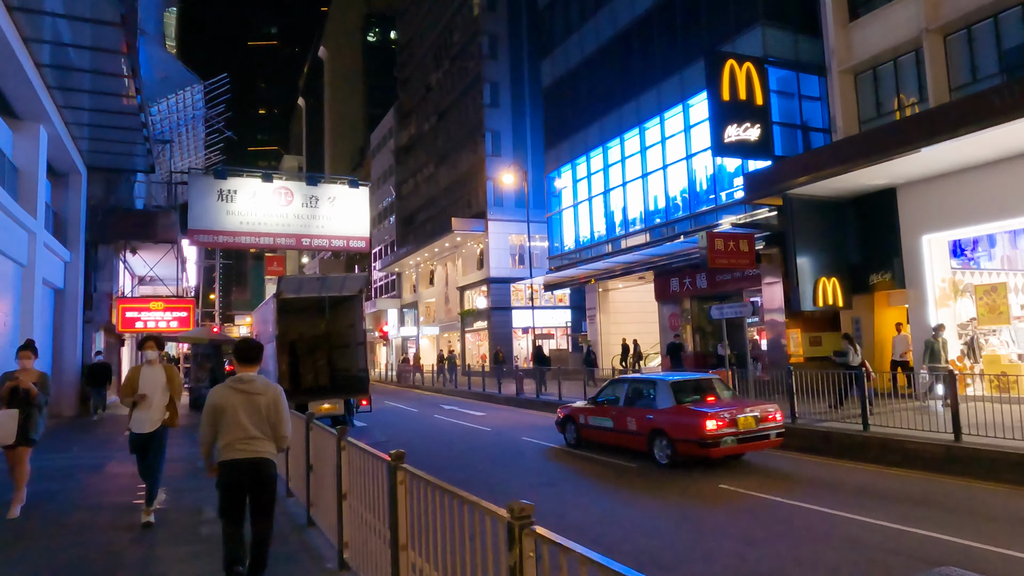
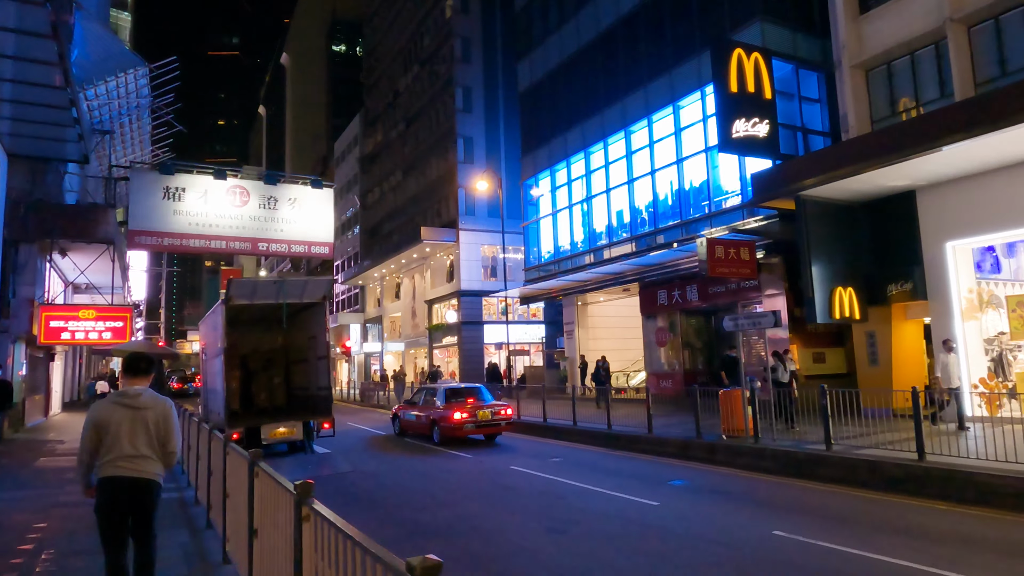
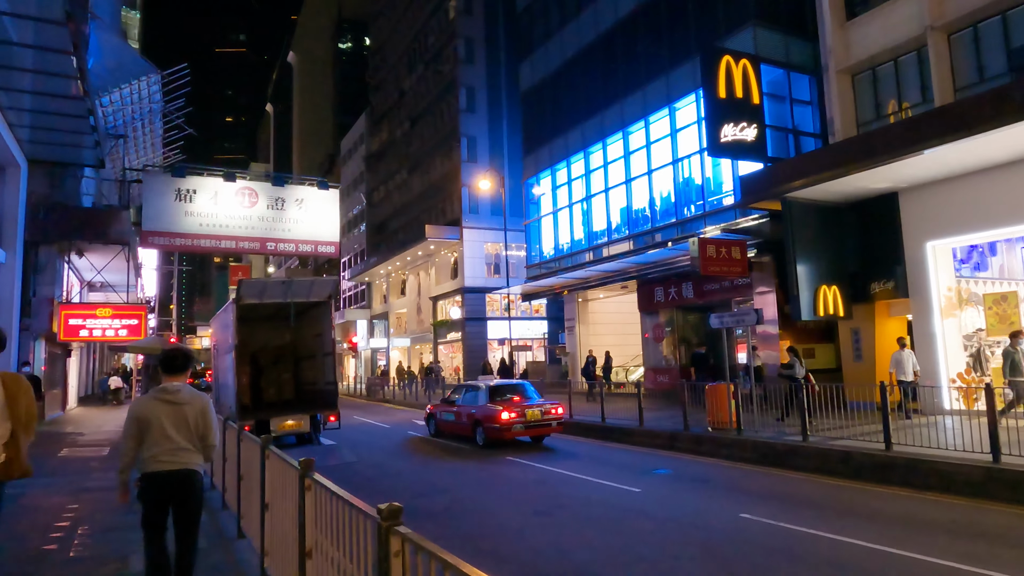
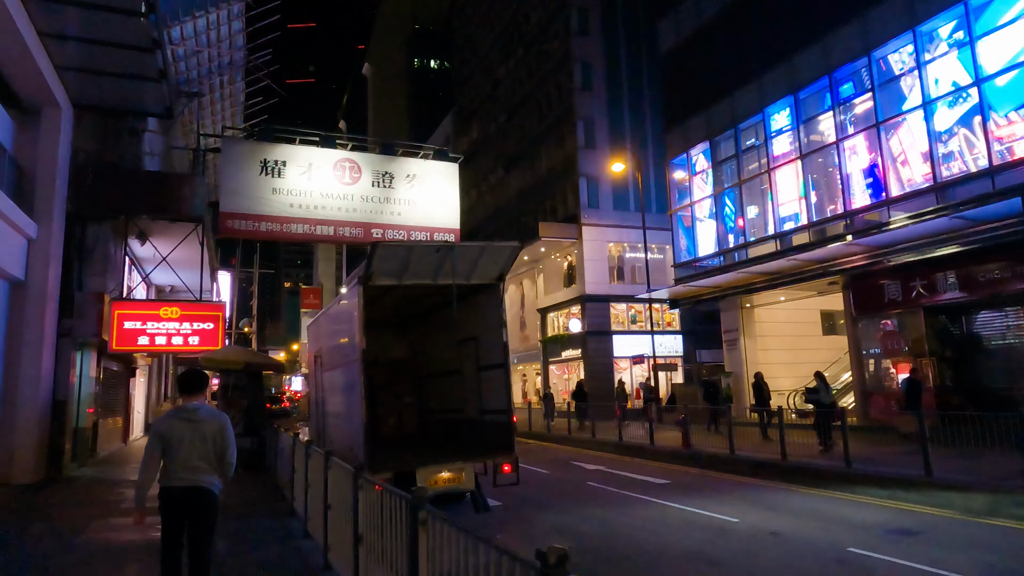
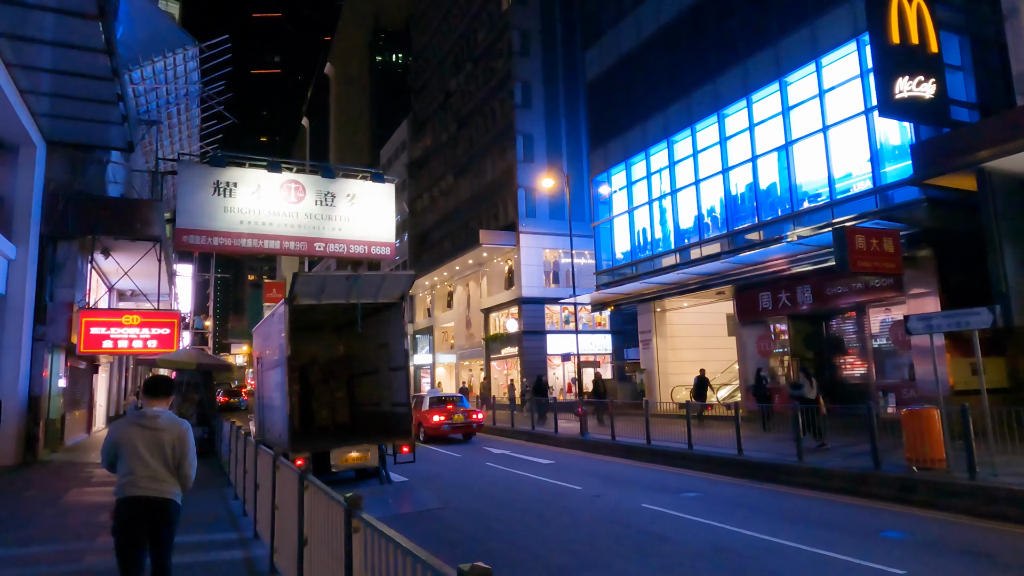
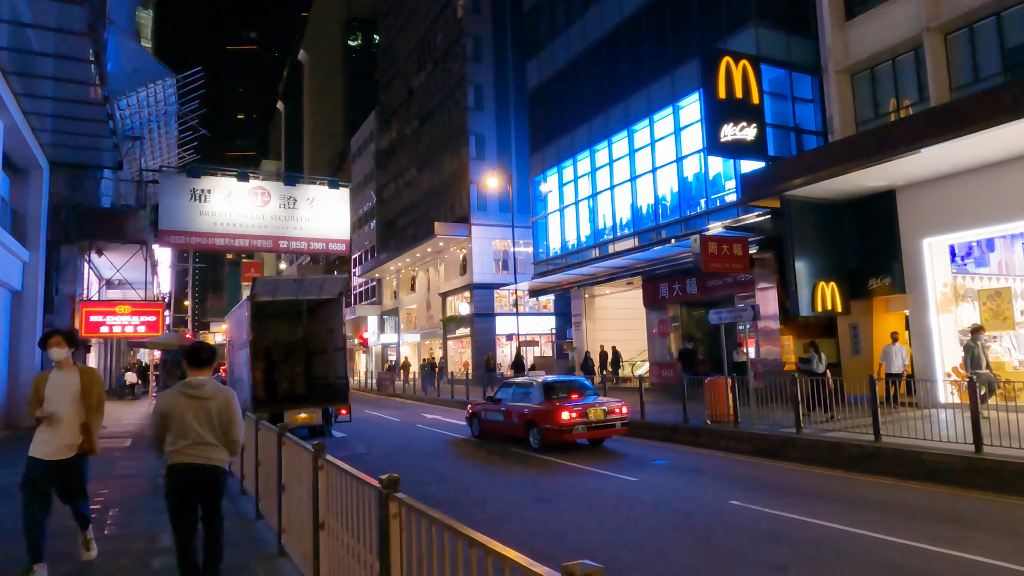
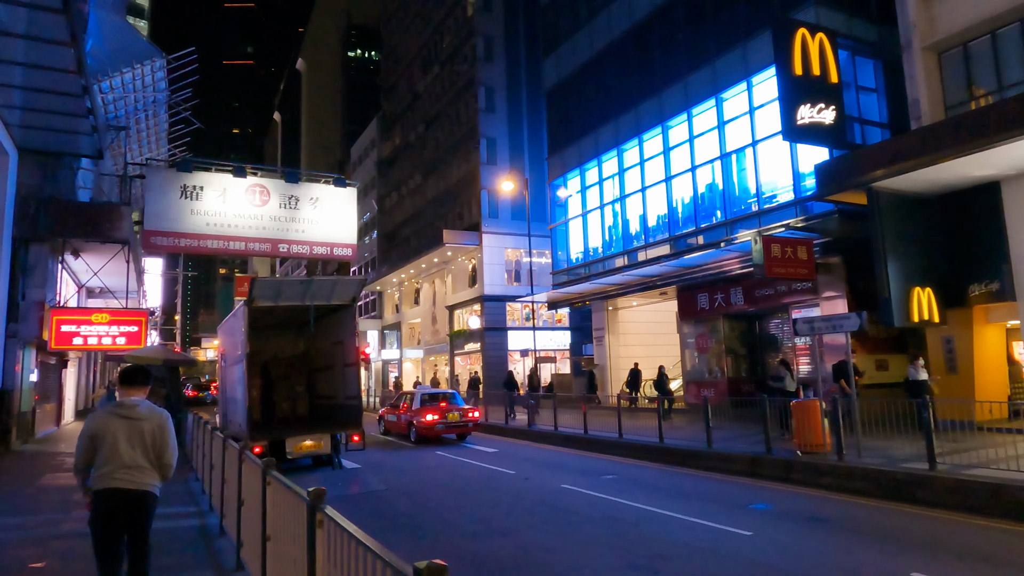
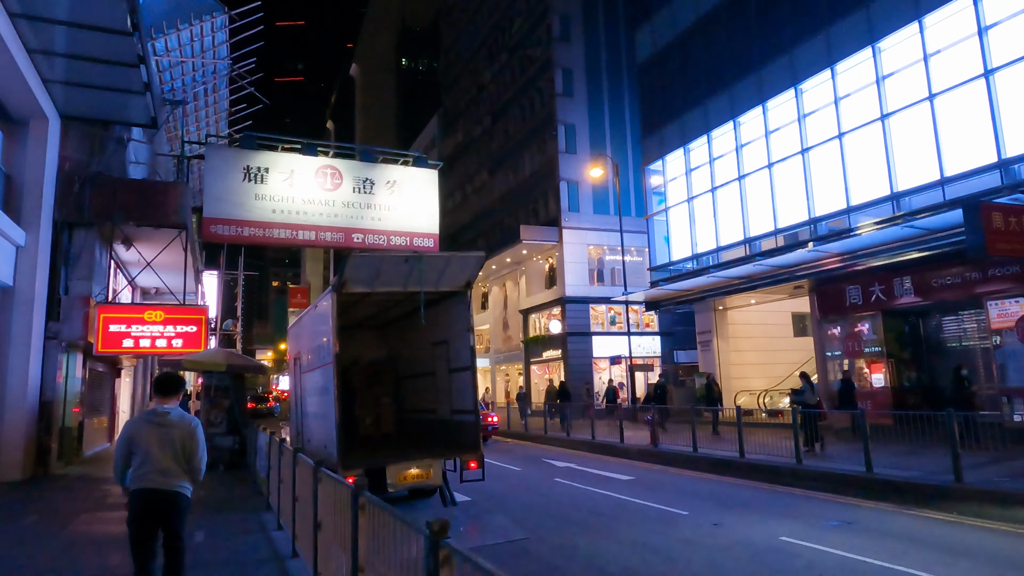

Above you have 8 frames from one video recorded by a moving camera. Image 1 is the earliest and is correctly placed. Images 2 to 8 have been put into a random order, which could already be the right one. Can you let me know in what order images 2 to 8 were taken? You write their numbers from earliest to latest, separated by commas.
6, 3, 2, 7, 5, 8, 4
